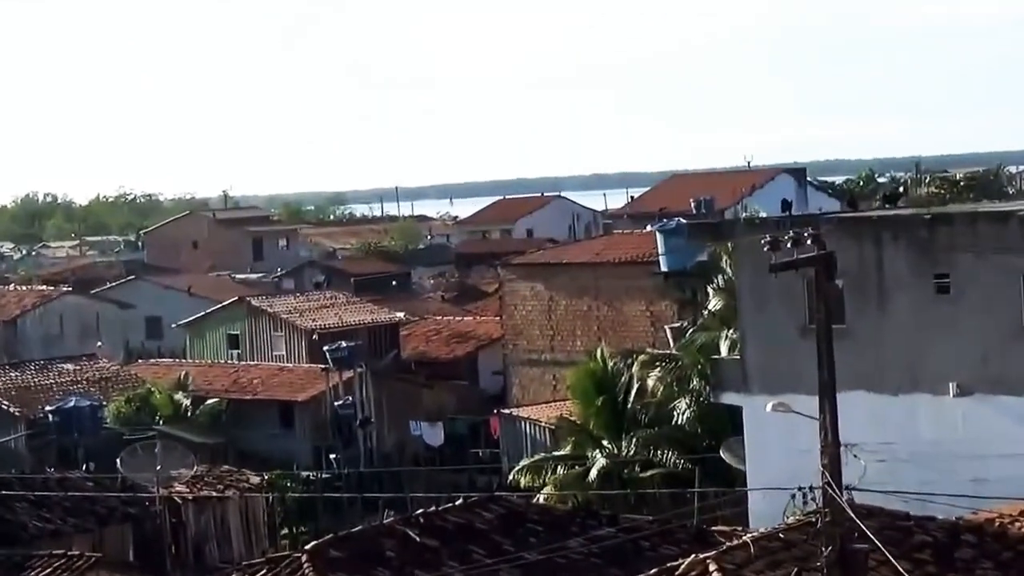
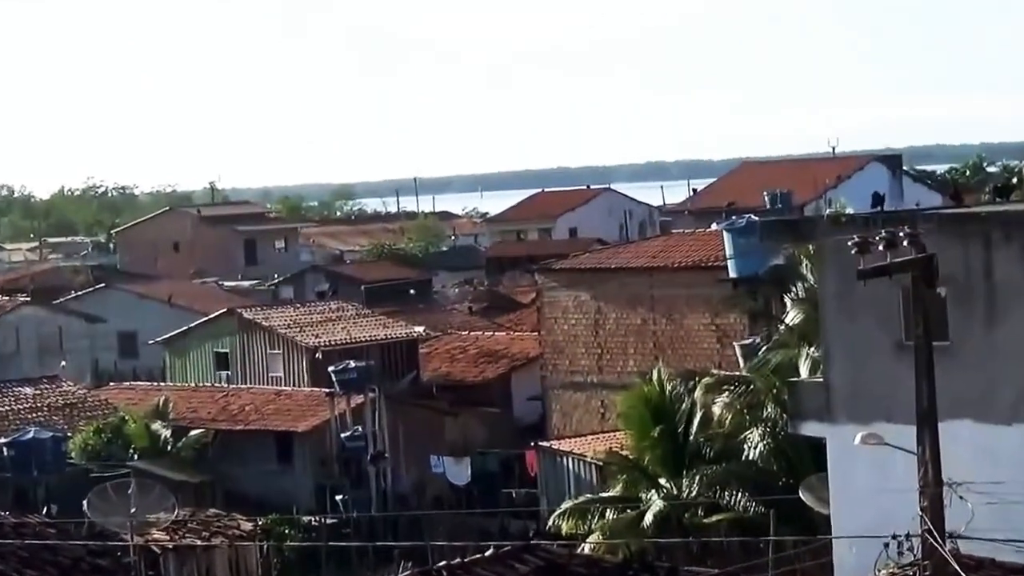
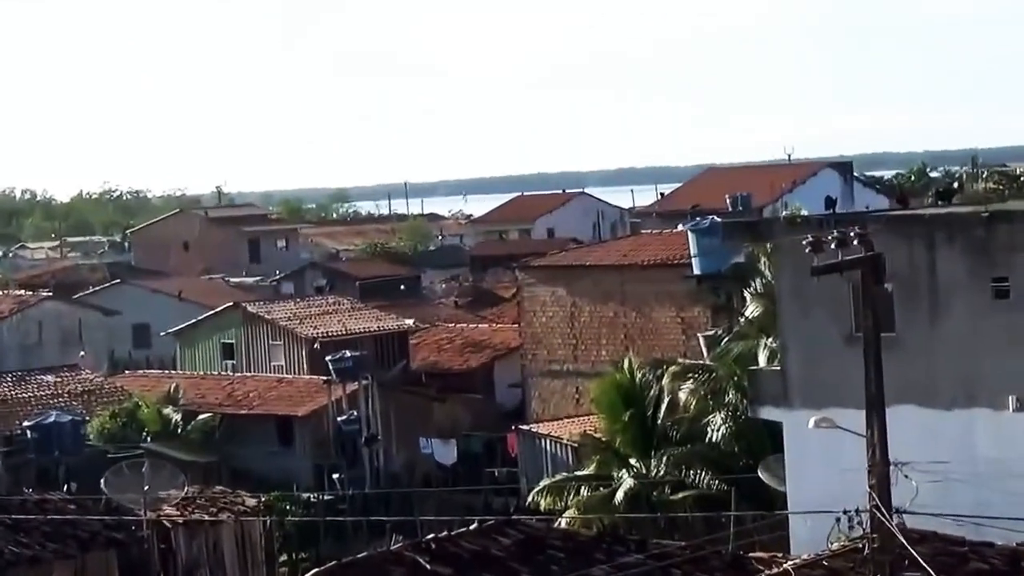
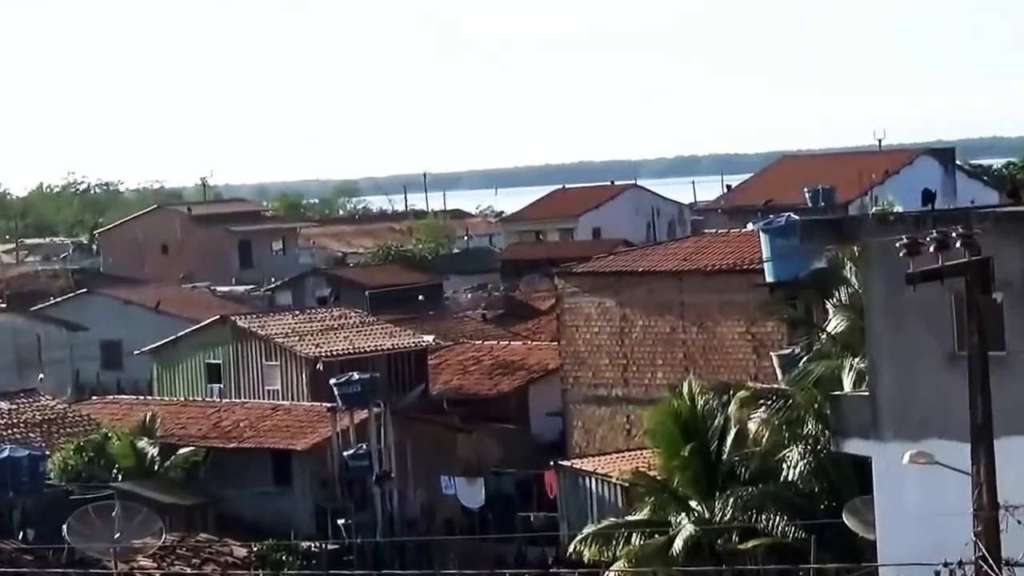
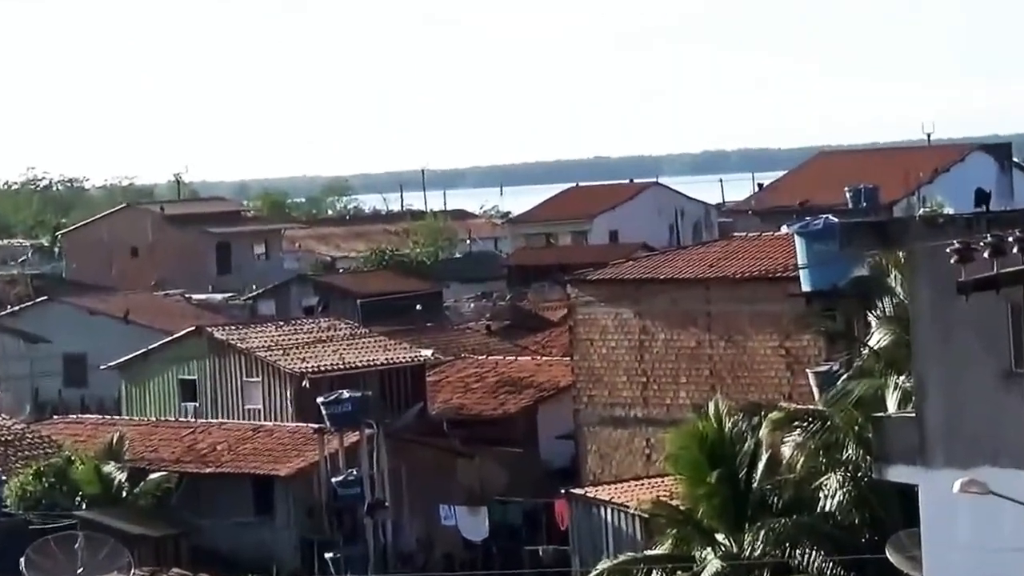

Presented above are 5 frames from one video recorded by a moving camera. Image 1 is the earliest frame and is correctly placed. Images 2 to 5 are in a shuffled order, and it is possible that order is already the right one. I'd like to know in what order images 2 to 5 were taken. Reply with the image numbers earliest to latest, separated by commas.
3, 2, 4, 5
